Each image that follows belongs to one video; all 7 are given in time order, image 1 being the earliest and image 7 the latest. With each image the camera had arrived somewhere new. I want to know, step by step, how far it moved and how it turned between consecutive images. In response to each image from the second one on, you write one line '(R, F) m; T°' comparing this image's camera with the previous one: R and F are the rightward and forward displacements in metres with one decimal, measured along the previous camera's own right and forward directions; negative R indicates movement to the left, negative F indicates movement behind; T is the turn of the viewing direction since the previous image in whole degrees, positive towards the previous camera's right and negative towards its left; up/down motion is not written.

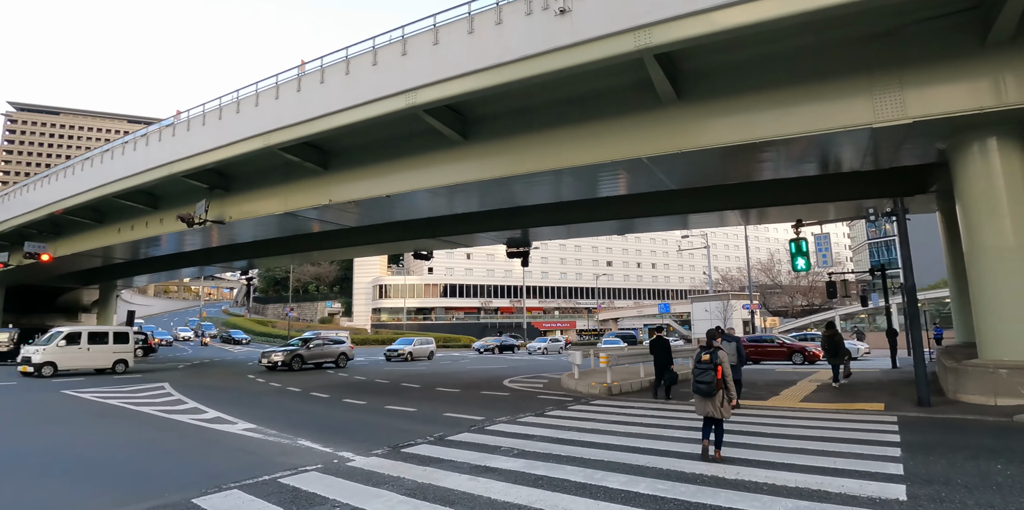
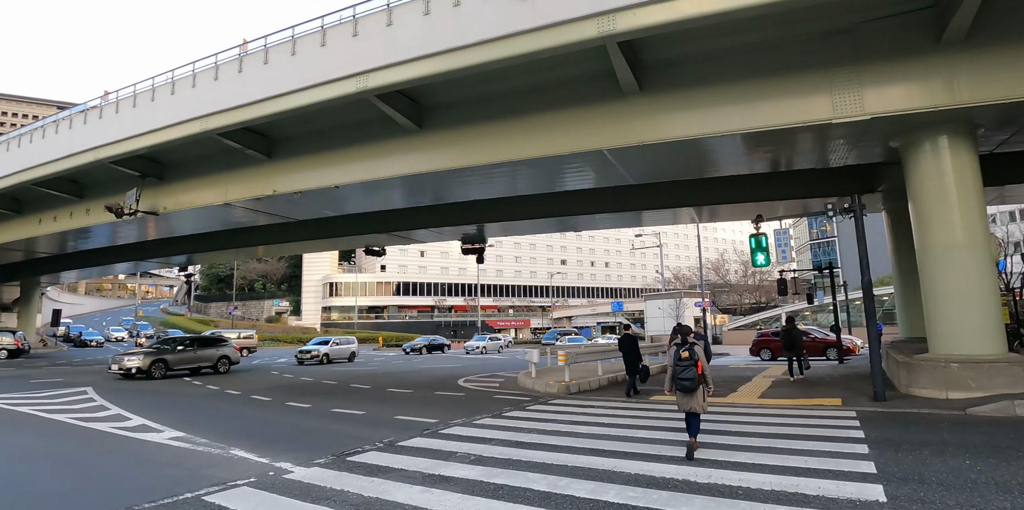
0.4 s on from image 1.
(0.0, +0.5) m; +5°
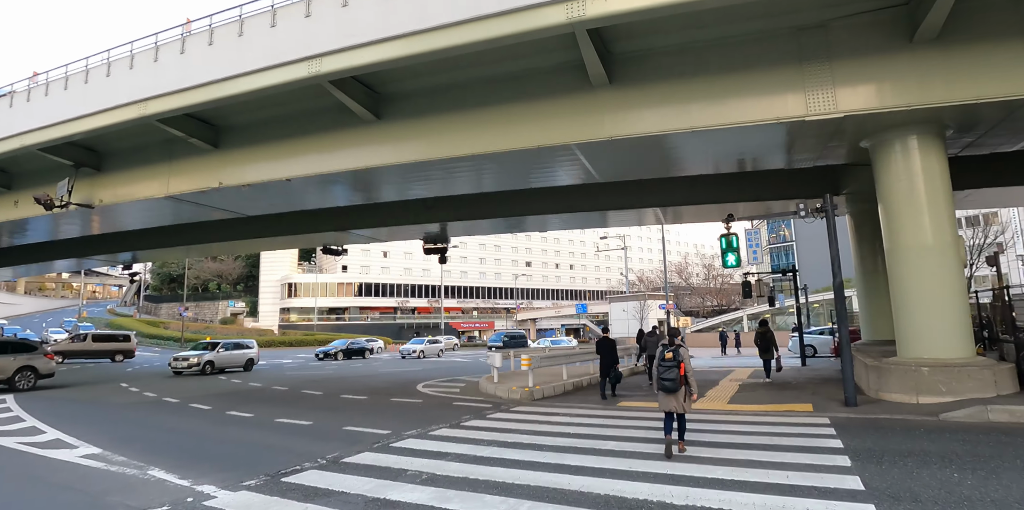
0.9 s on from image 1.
(+0.1, +0.6) m; +4°
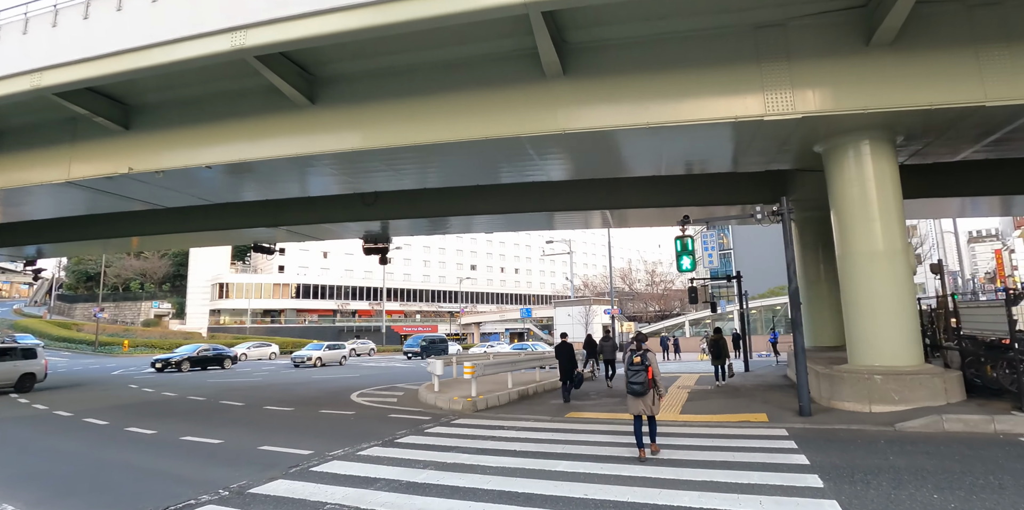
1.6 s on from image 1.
(0.0, +0.8) m; +6°
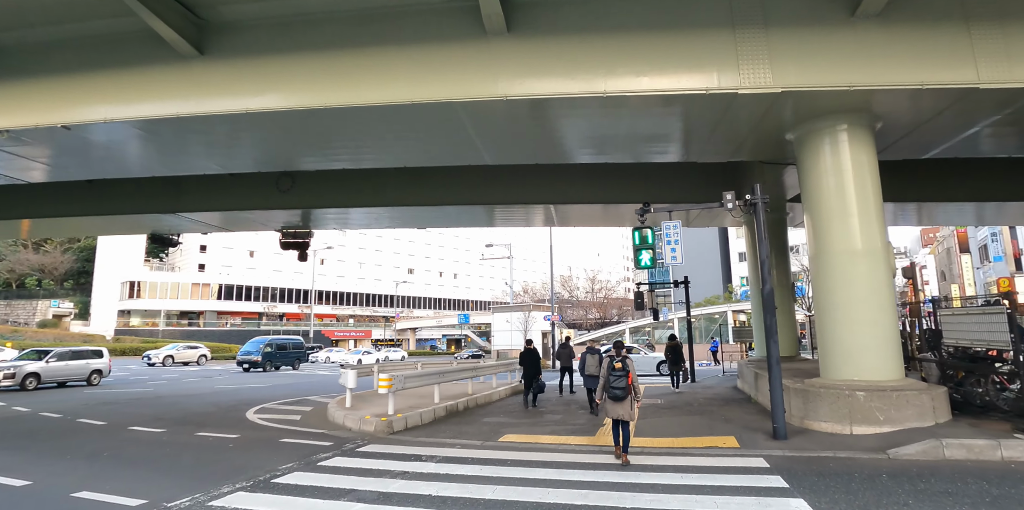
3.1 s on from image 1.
(+0.2, +1.6) m; +7°
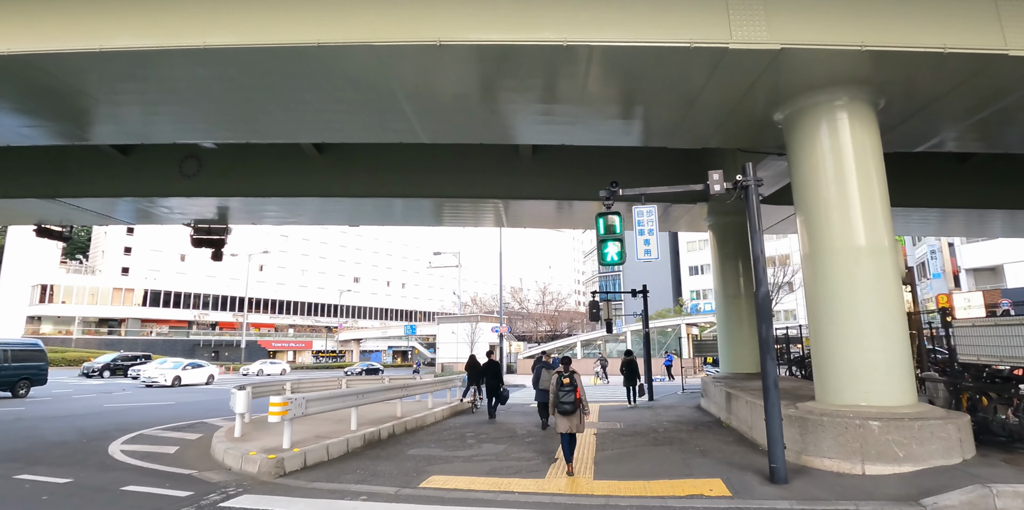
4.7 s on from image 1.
(+0.2, +1.7) m; +5°
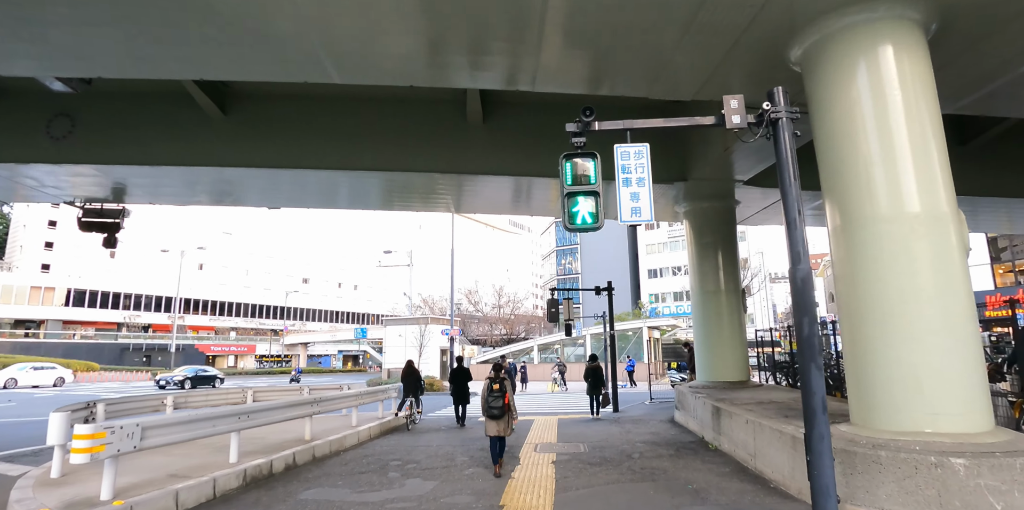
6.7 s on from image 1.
(+0.3, +1.9) m; +5°
